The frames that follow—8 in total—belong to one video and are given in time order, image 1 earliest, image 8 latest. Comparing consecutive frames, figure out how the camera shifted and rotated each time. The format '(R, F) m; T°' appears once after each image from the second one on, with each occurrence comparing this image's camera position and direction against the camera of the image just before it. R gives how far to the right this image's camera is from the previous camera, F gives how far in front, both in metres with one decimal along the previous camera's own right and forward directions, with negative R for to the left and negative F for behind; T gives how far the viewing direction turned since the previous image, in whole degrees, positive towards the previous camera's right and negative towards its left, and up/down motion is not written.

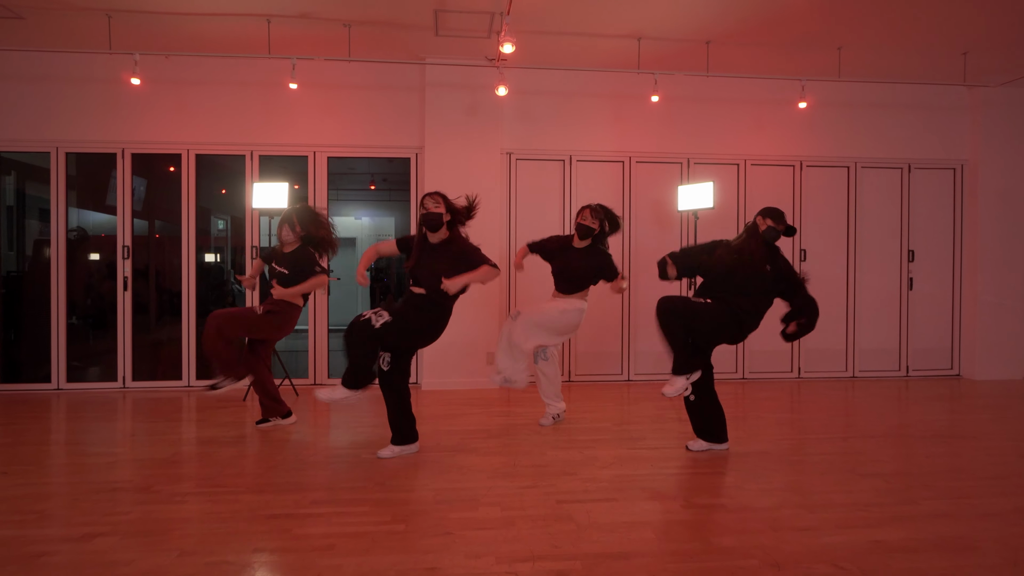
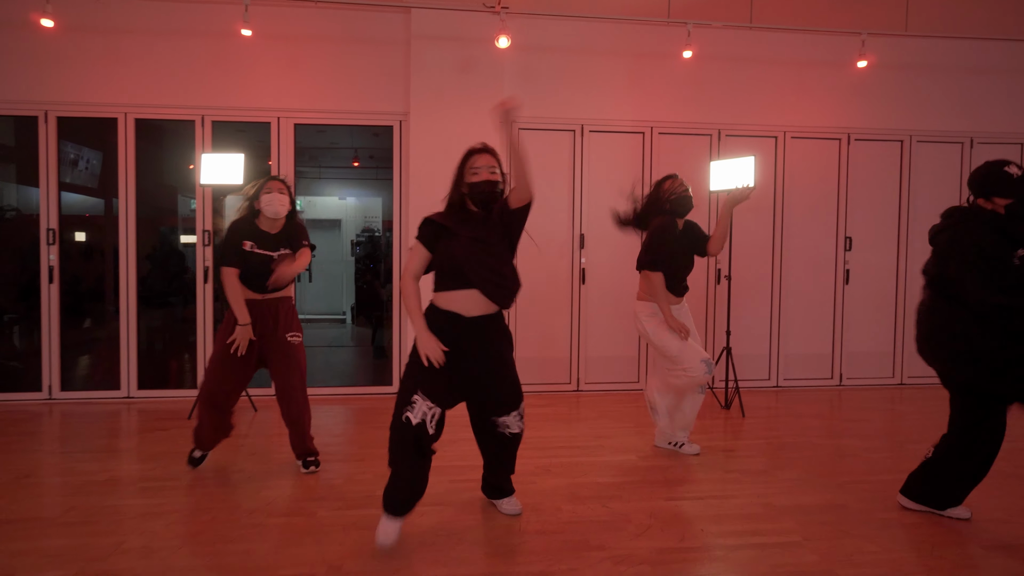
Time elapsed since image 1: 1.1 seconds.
(-0.1, +0.8) m; +1°
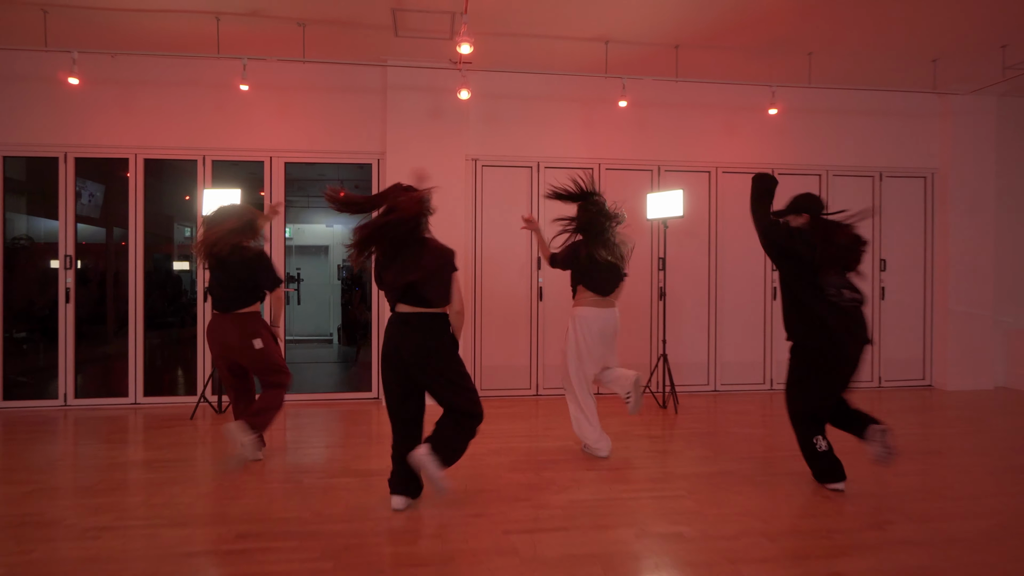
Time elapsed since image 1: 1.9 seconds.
(+0.2, -0.6) m; +1°
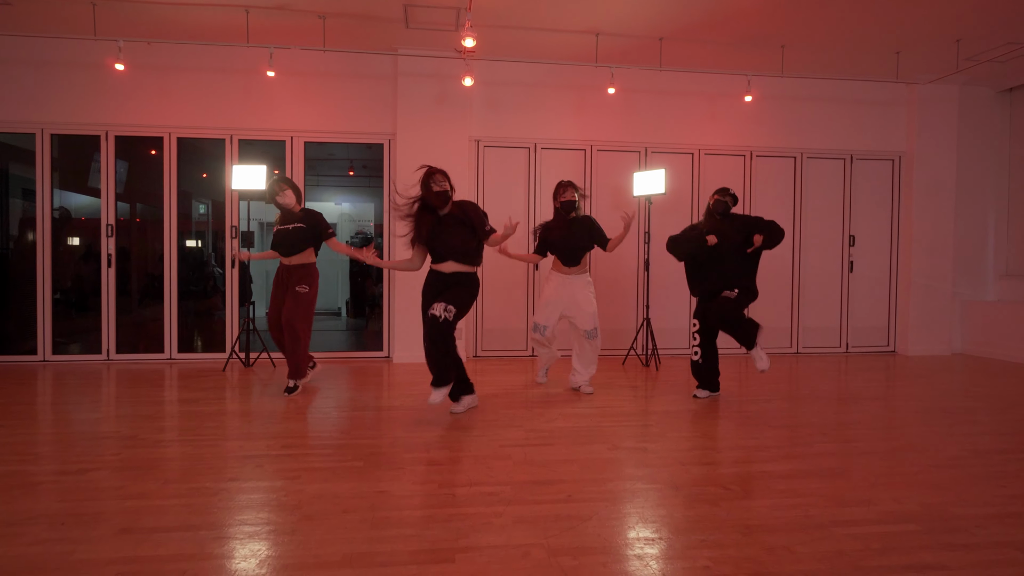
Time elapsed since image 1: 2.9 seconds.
(0.0, -0.5) m; 0°
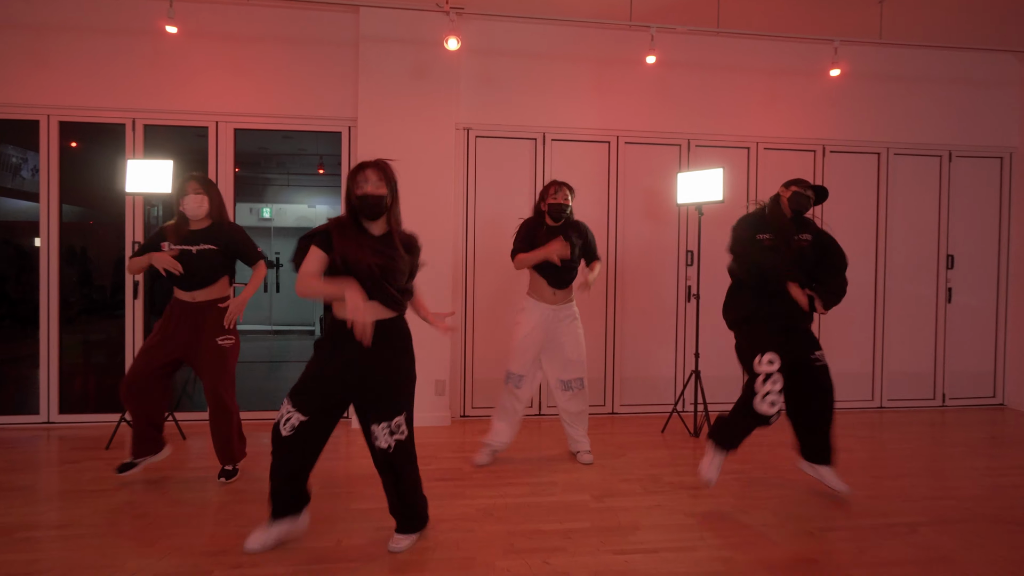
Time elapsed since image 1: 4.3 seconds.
(0.0, +1.4) m; 0°
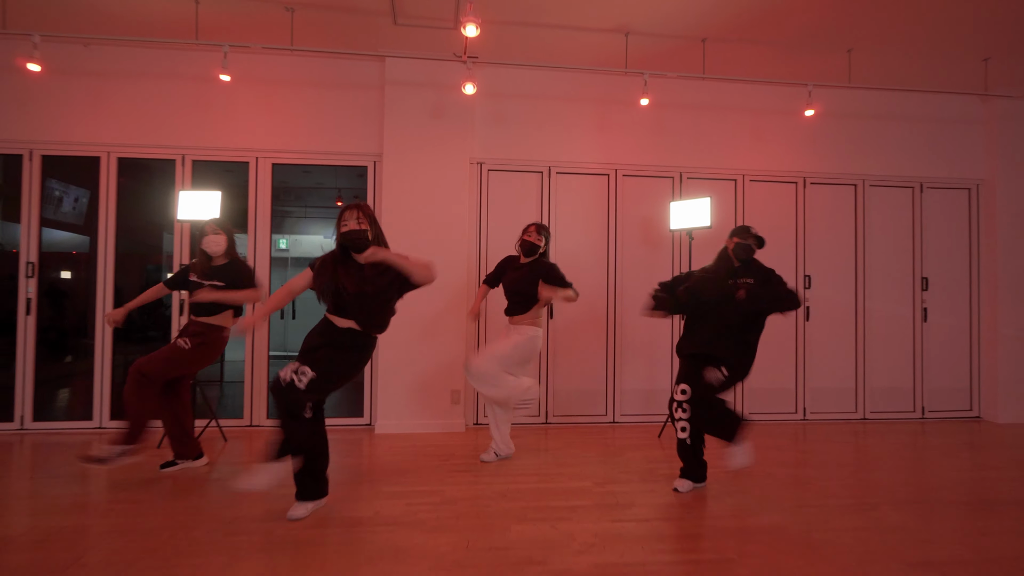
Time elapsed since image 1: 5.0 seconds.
(0.0, -0.4) m; 0°
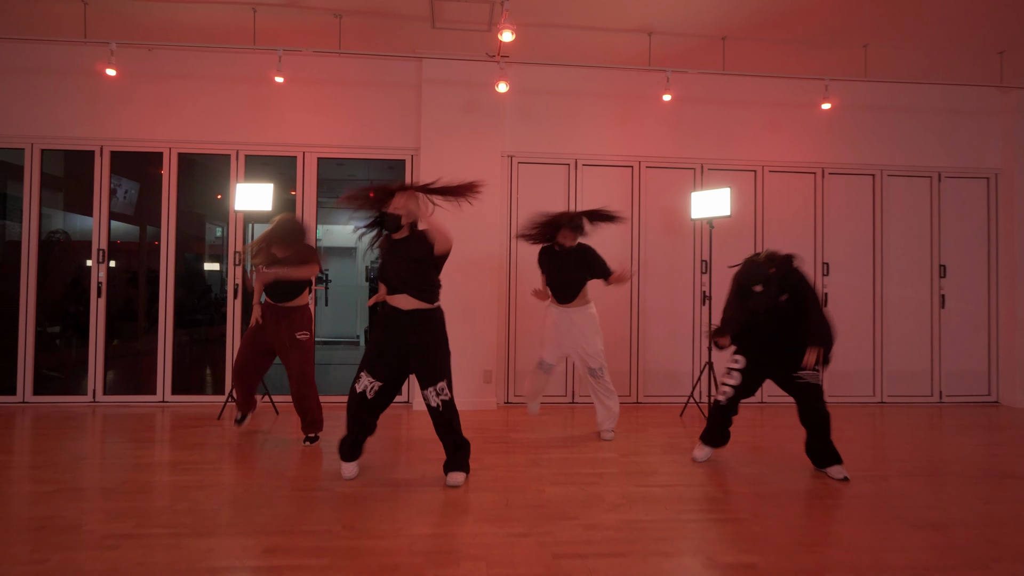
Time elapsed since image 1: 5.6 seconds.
(0.0, -0.3) m; -2°
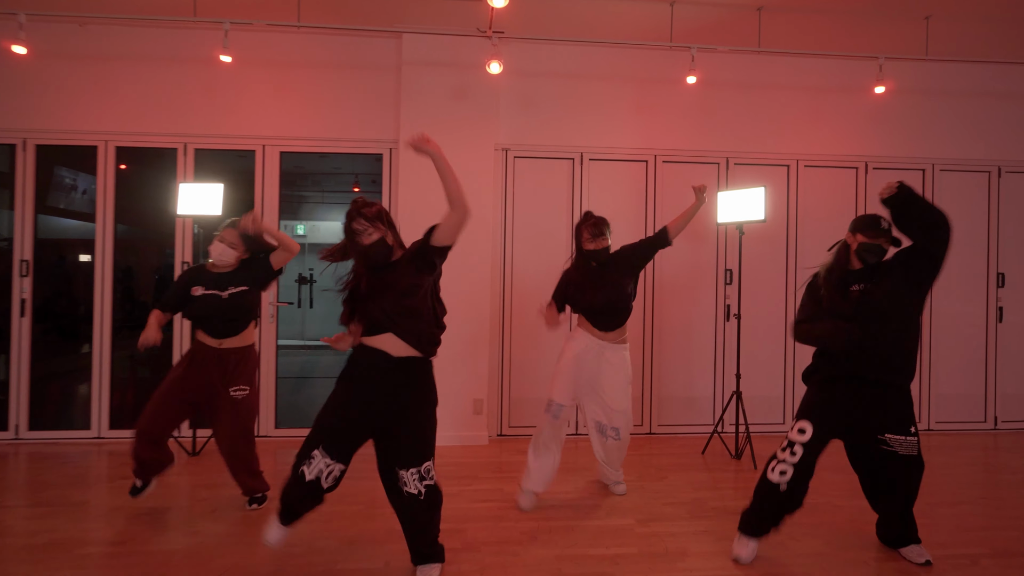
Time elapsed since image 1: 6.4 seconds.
(0.0, +0.7) m; 0°
